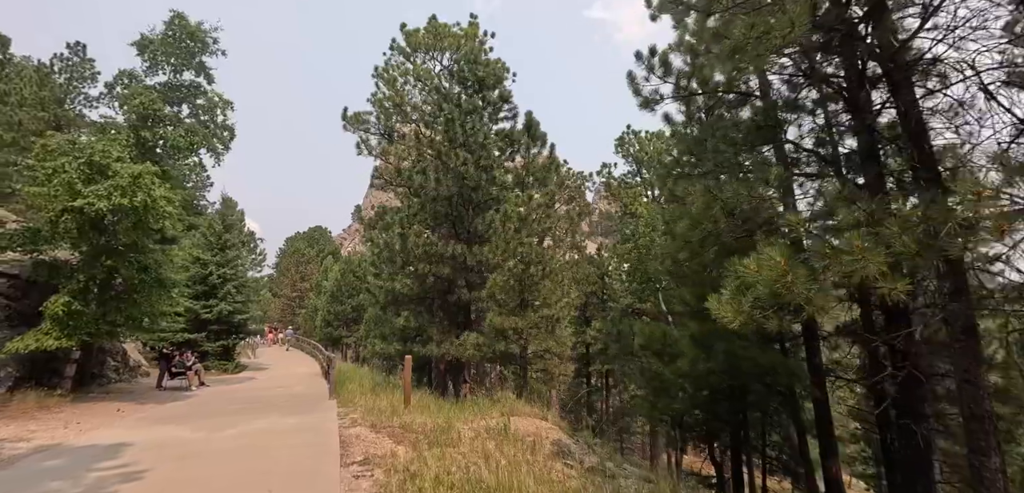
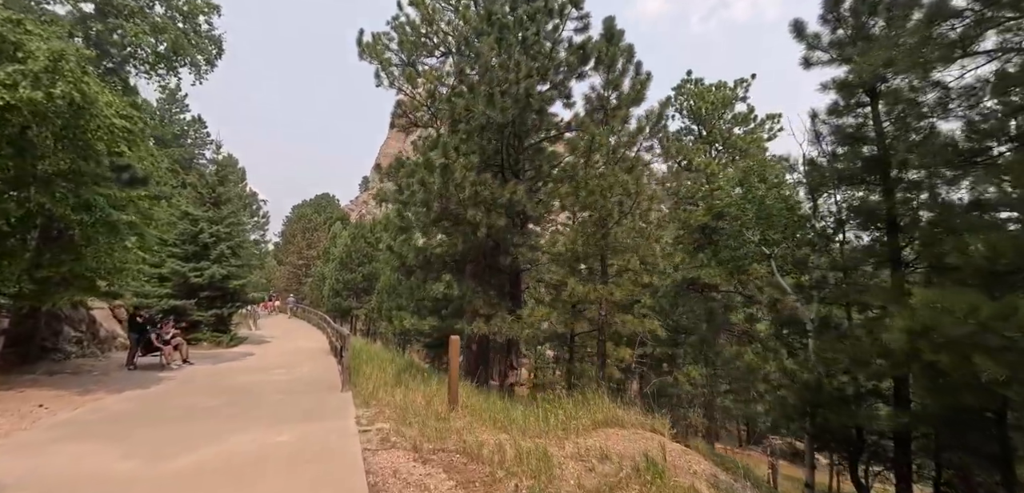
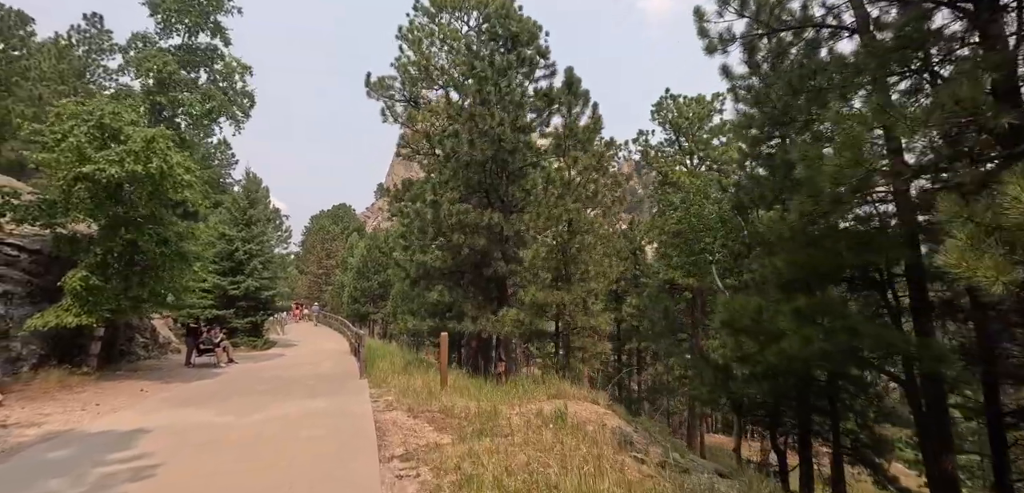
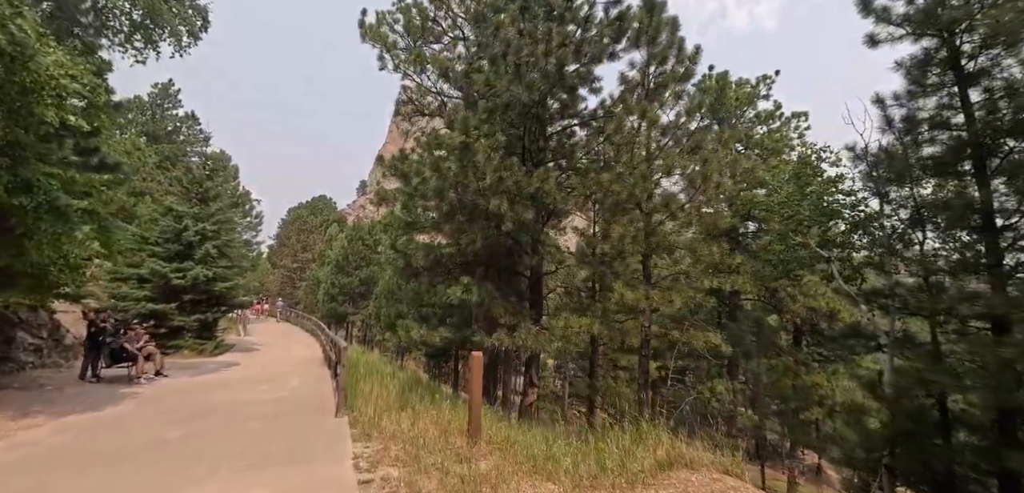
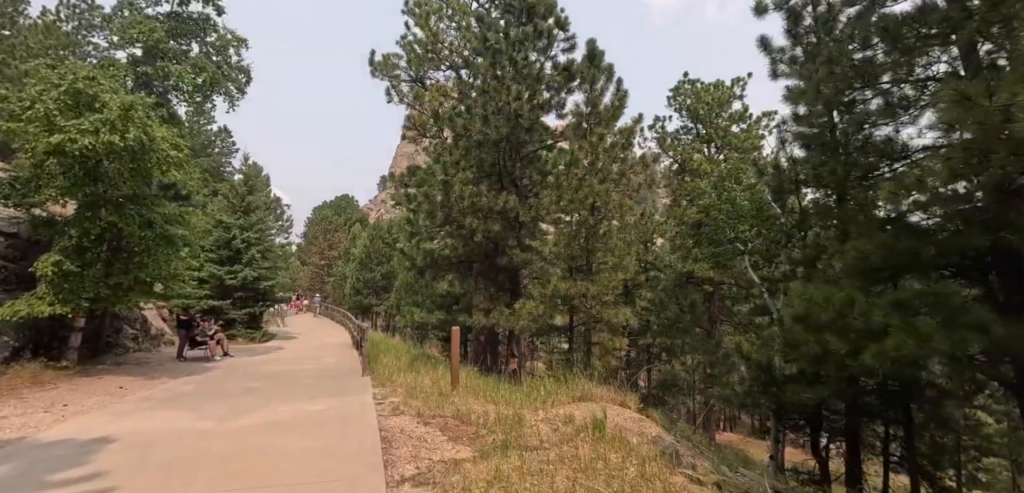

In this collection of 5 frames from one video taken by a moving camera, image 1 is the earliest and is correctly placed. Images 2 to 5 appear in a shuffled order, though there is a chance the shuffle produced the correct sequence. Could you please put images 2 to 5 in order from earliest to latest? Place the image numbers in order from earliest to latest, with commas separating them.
3, 5, 2, 4
